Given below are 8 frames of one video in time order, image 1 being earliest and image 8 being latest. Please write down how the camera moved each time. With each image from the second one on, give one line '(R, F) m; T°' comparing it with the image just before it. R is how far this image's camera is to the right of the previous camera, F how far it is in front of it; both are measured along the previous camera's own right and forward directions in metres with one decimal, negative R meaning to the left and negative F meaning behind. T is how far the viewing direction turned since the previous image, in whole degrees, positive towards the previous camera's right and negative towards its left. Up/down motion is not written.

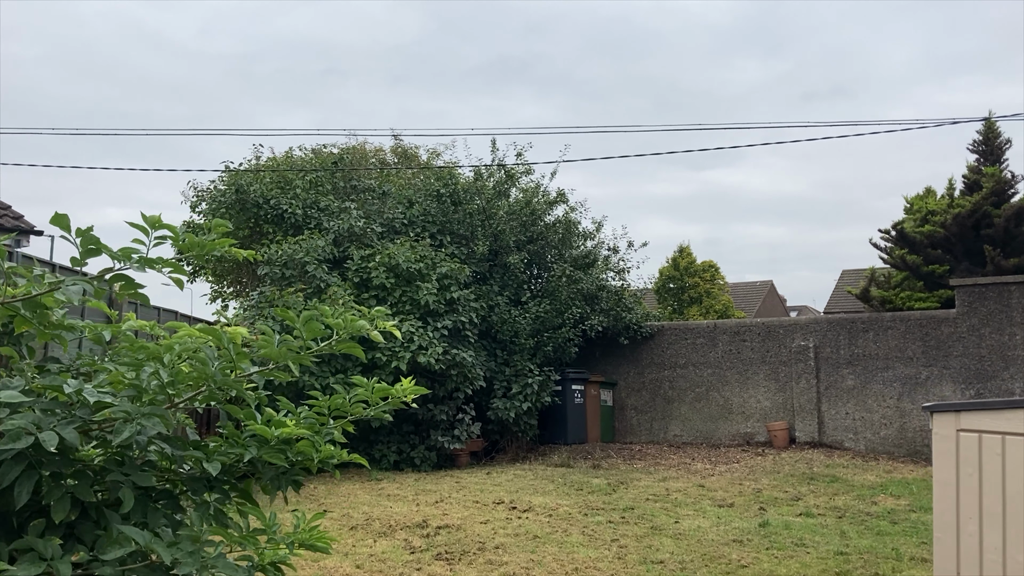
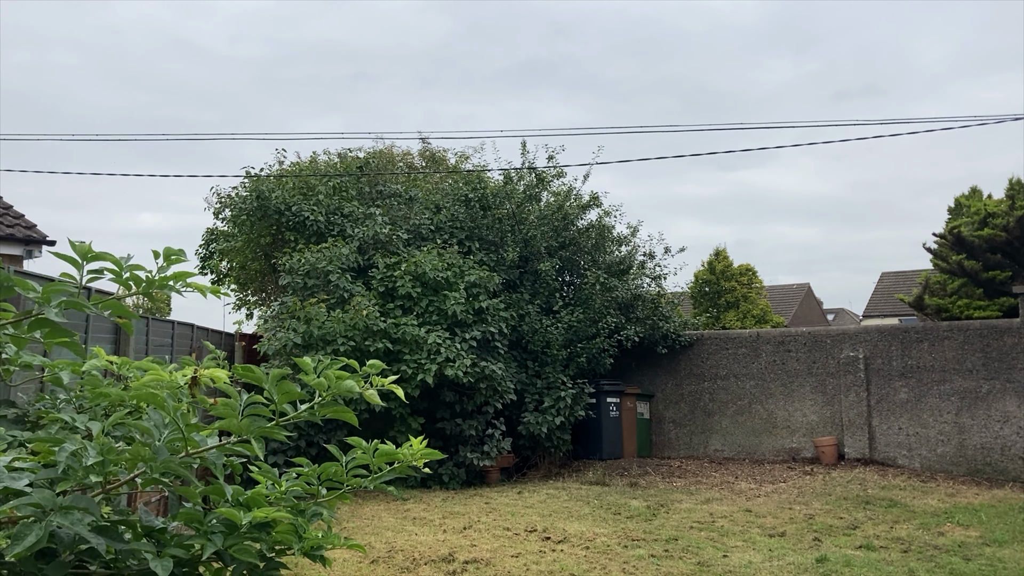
(0.0, +0.5) m; -2°
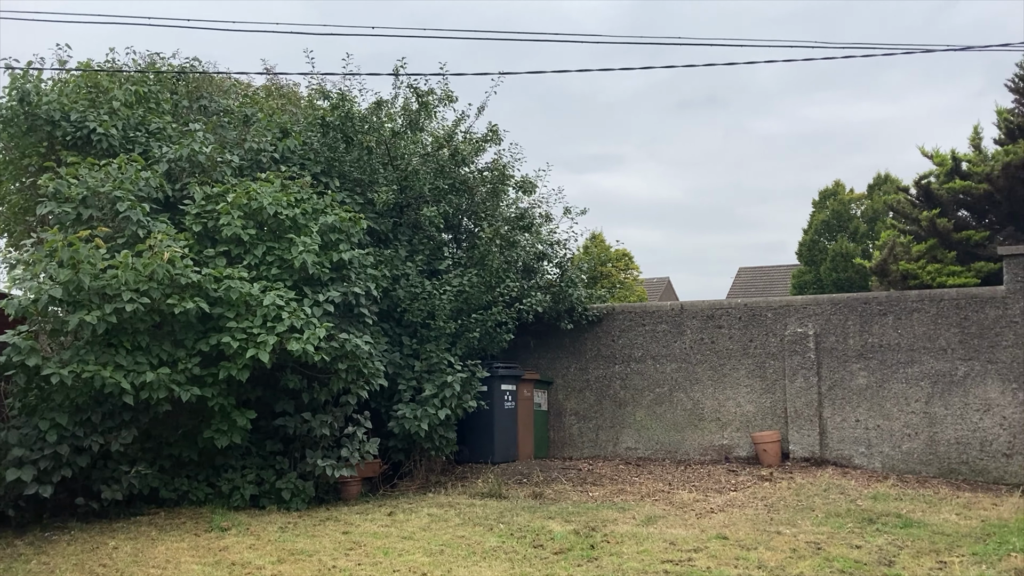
(-0.1, +2.5) m; +10°
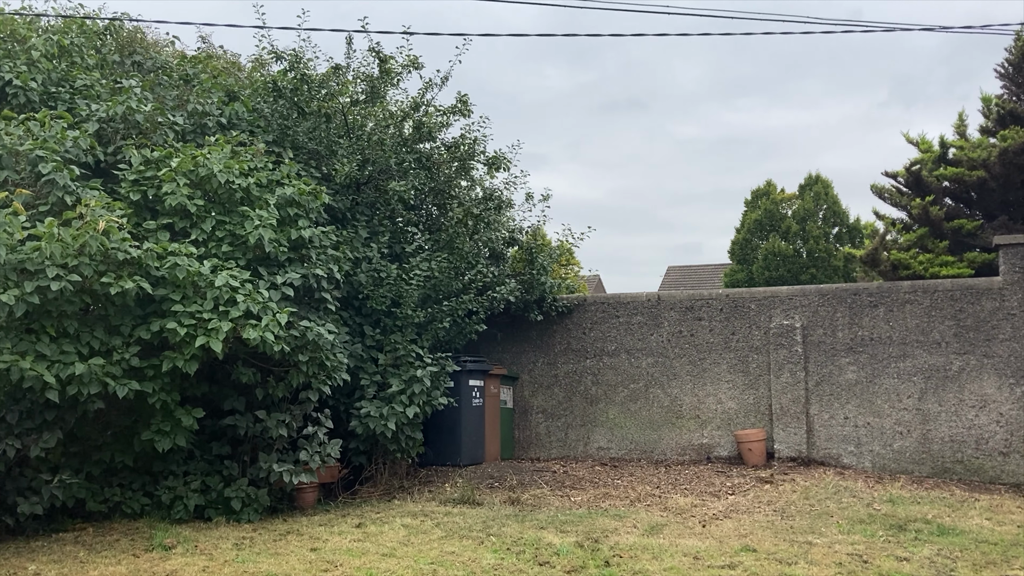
(-0.5, +0.7) m; +5°
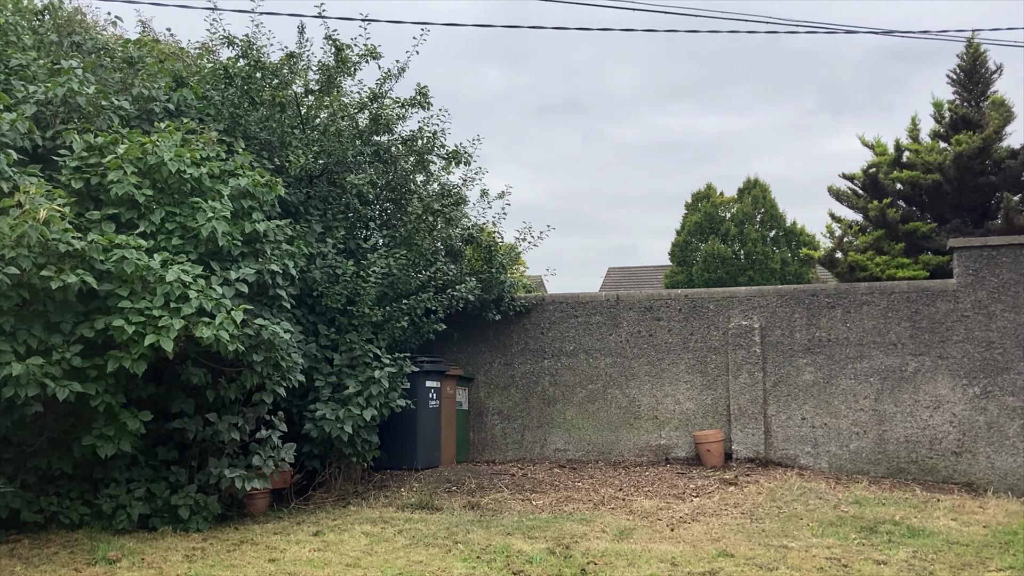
(-0.2, +0.2) m; +4°
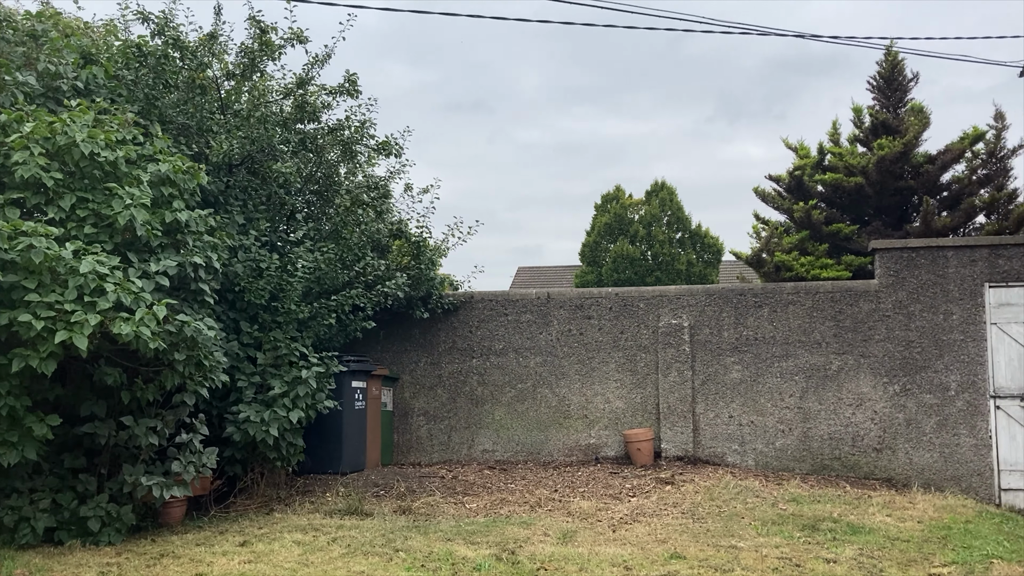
(-0.2, +0.2) m; +6°
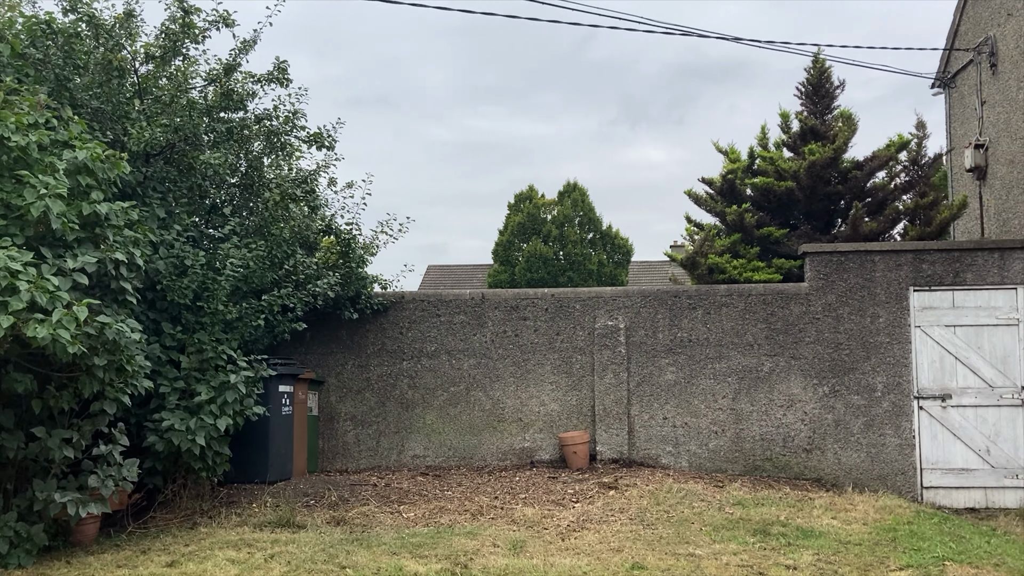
(-0.3, +0.2) m; +6°
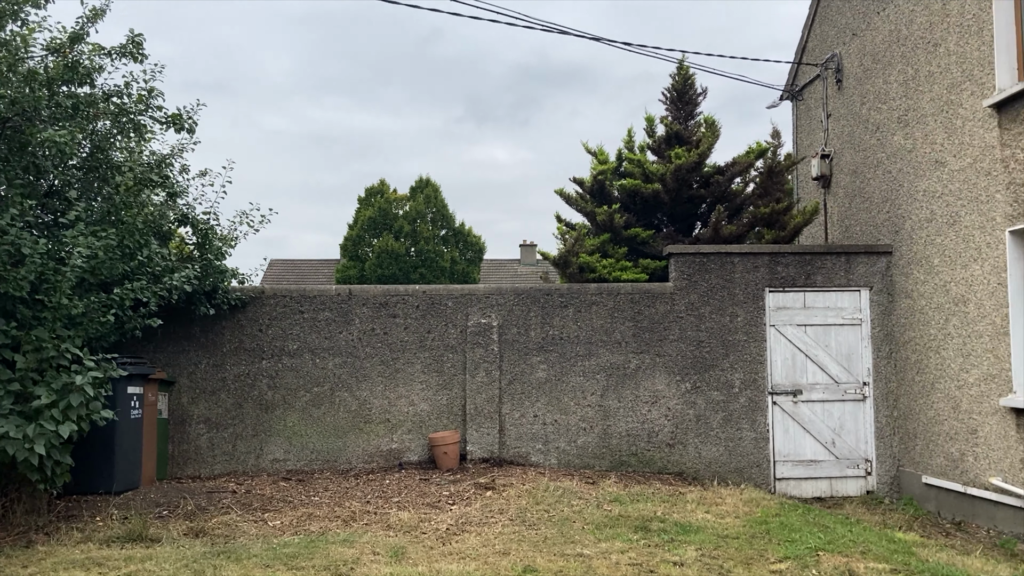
(-0.2, +0.2) m; +10°
